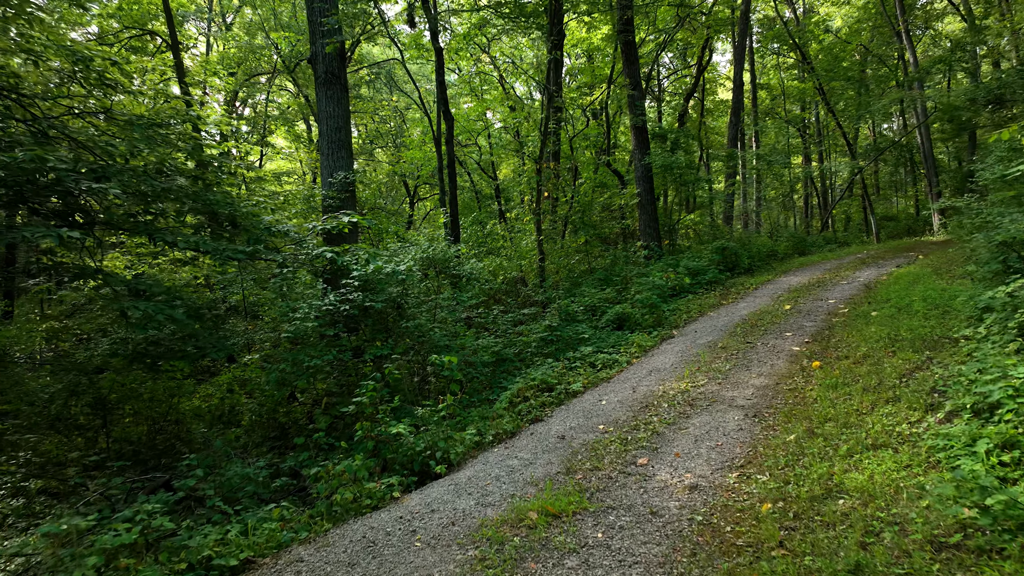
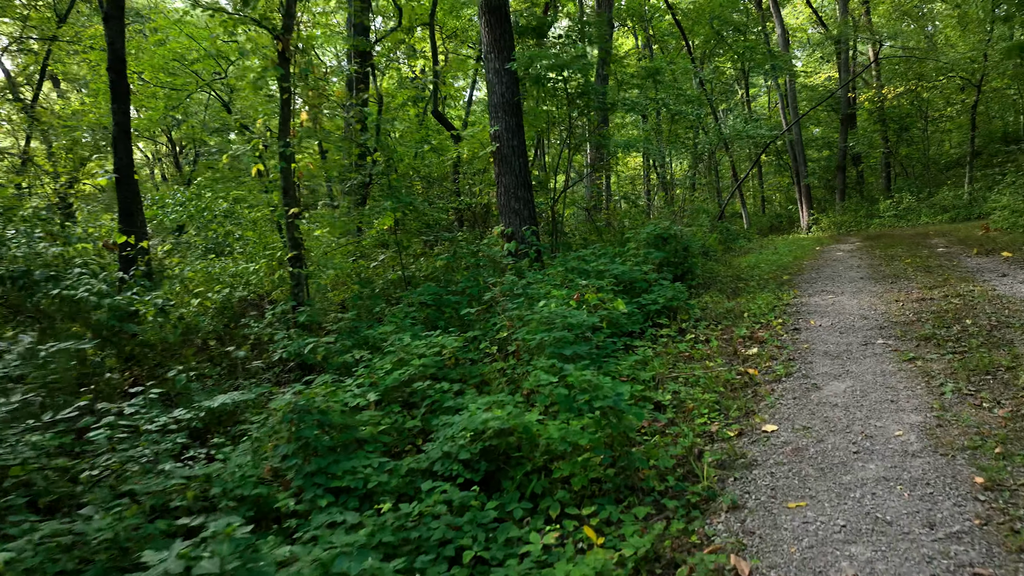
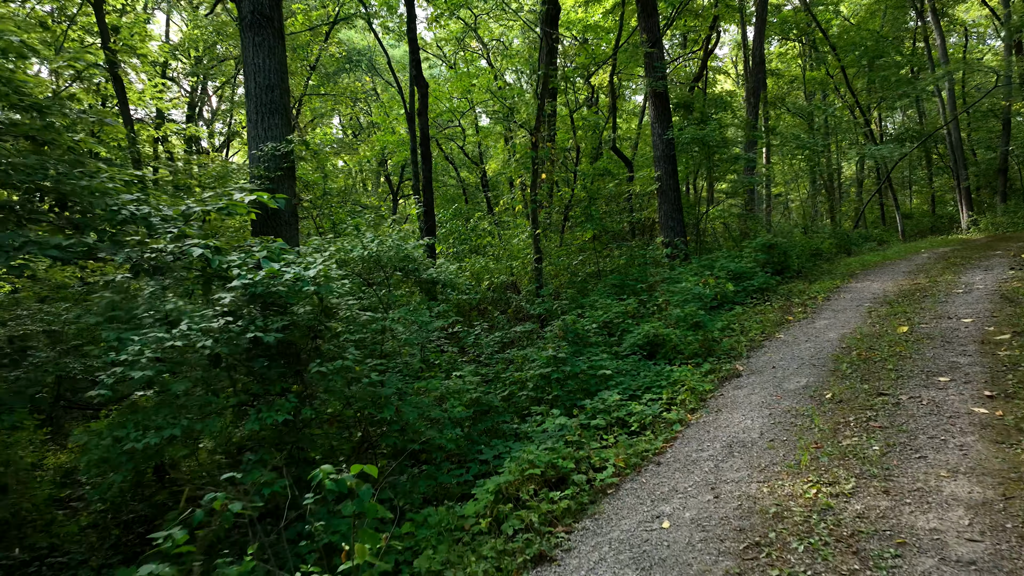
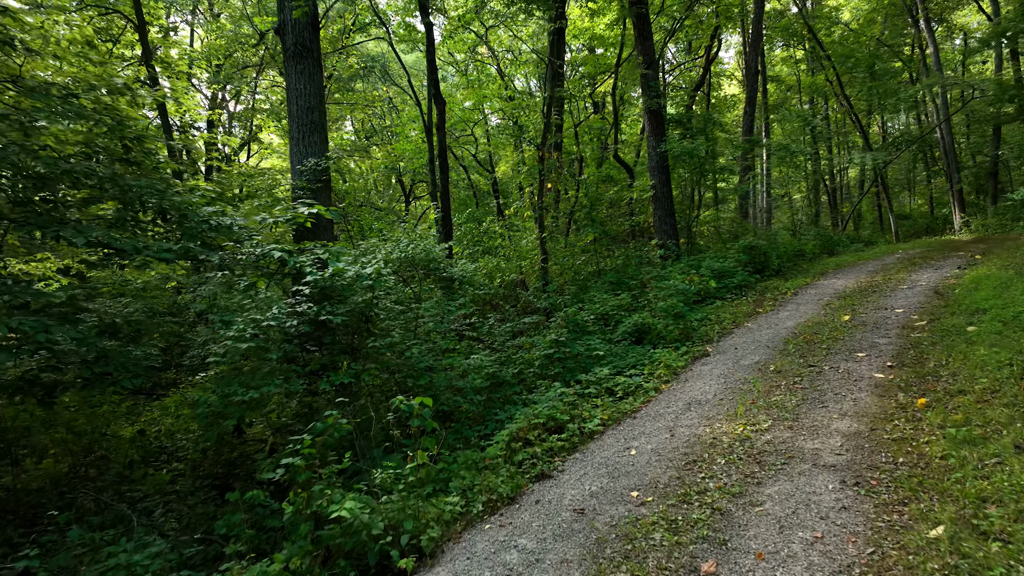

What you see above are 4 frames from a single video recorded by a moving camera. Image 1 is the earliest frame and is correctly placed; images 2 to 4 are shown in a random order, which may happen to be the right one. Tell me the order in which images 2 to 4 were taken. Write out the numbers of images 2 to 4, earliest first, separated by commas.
4, 3, 2
